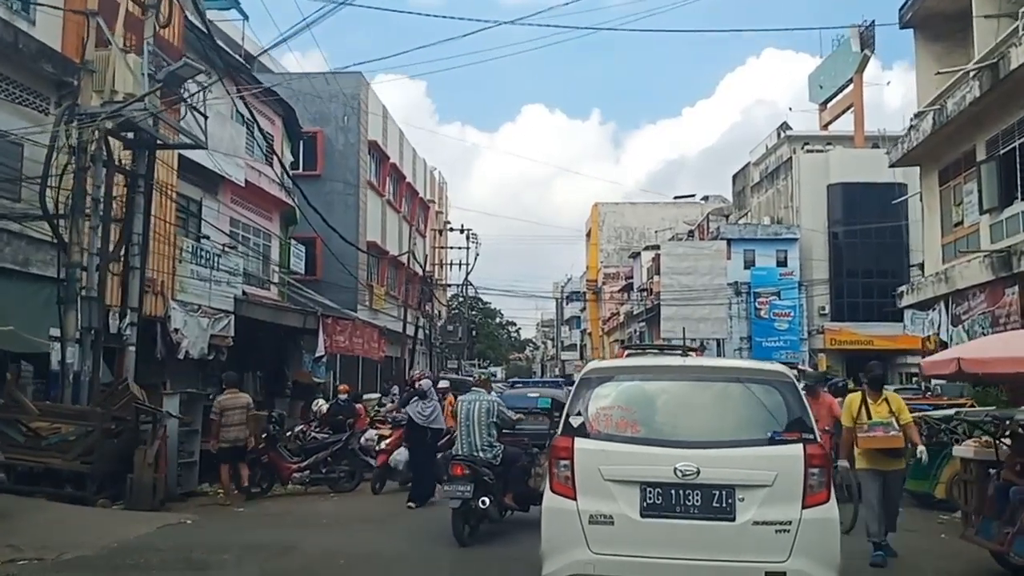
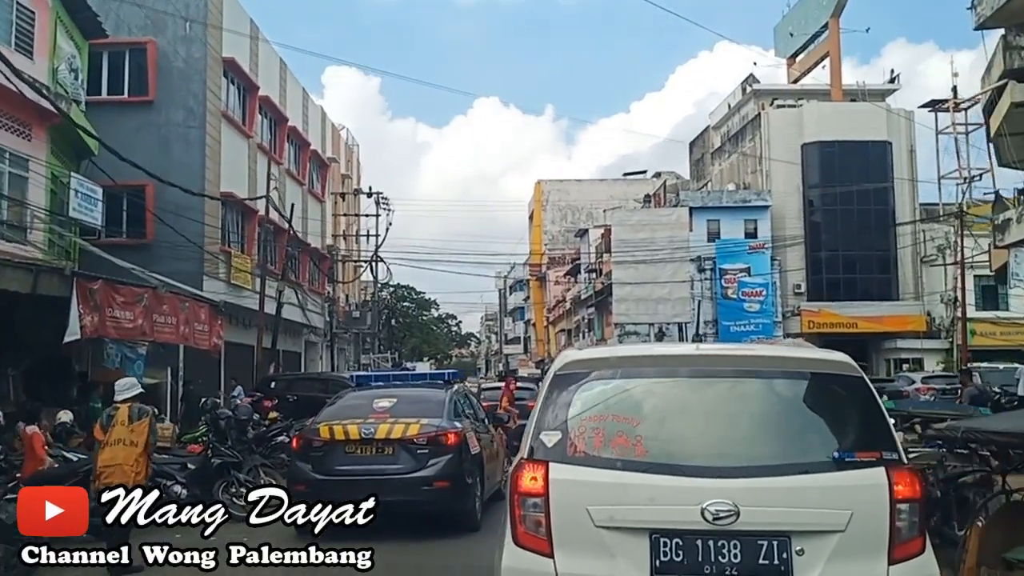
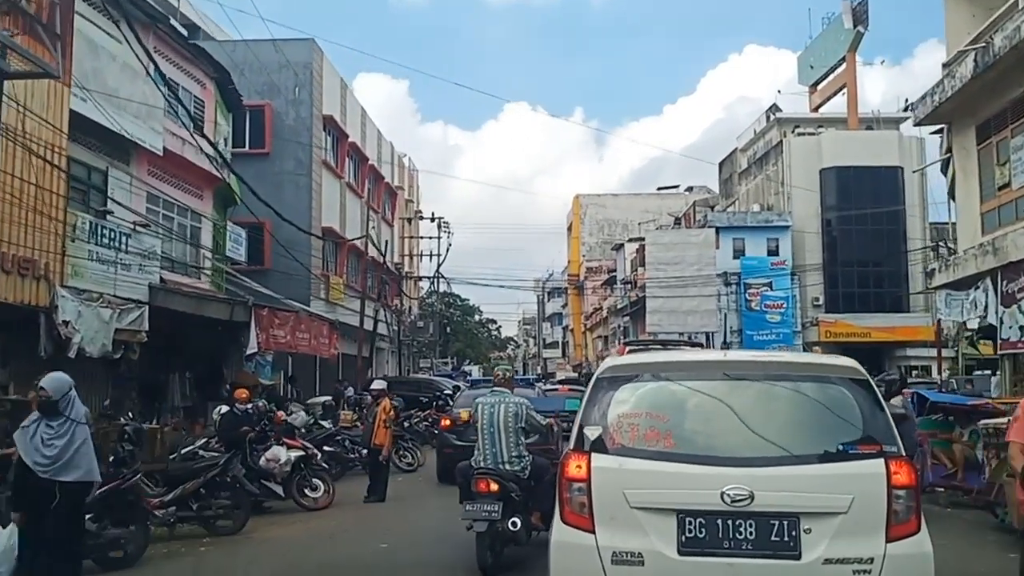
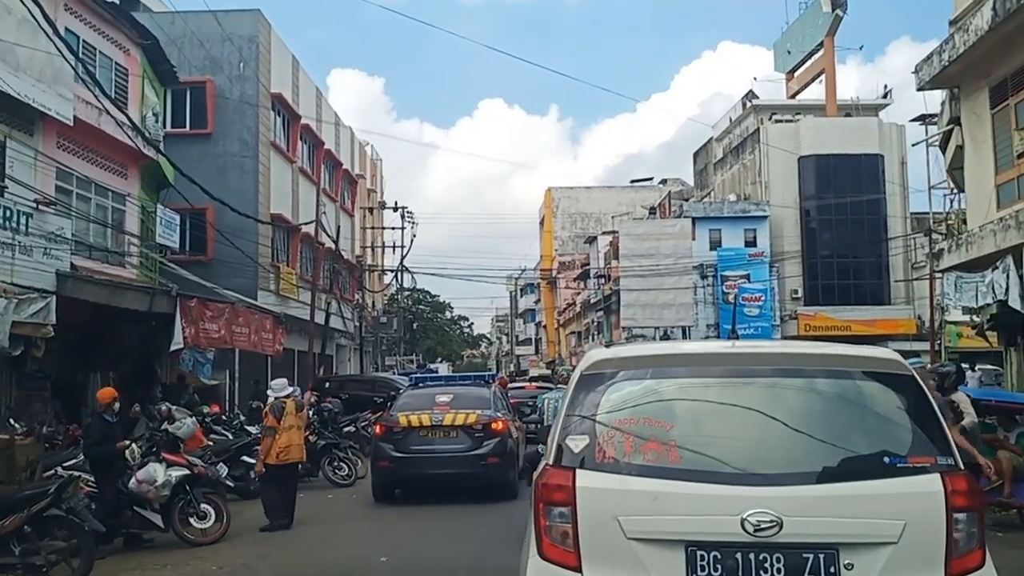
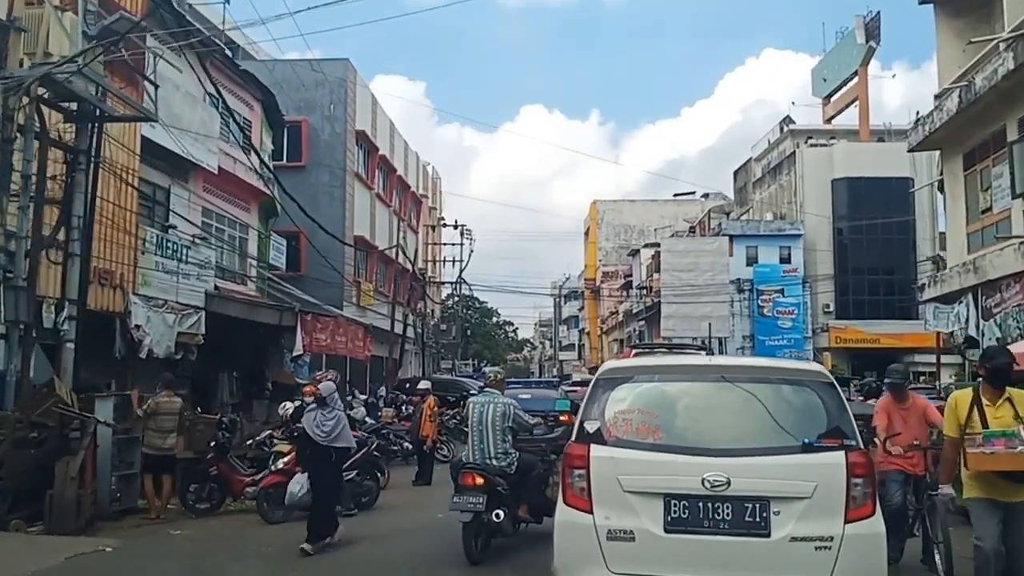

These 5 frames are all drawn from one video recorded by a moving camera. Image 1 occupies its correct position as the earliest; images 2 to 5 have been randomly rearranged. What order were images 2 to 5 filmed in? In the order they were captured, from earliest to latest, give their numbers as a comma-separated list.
5, 3, 4, 2
